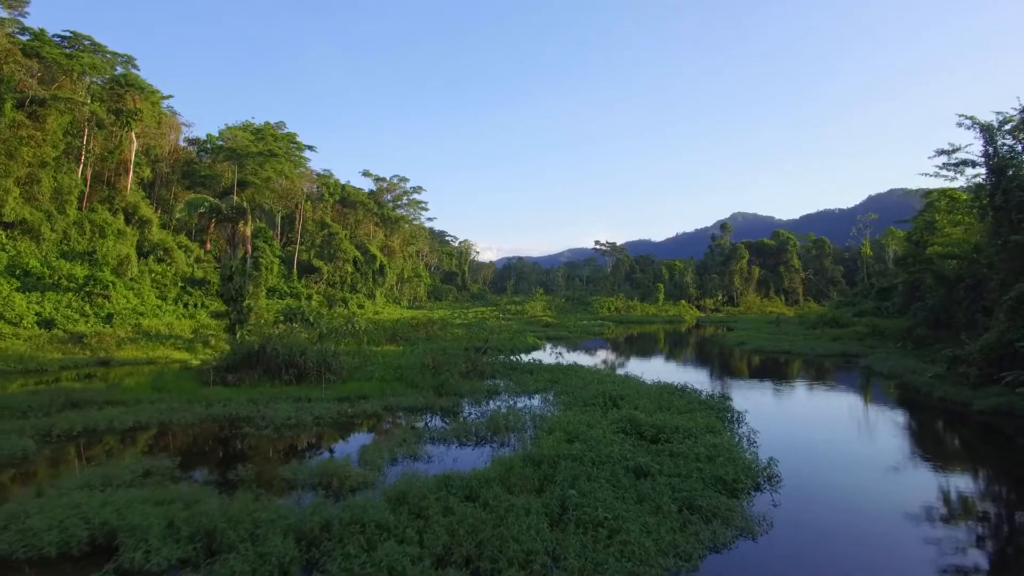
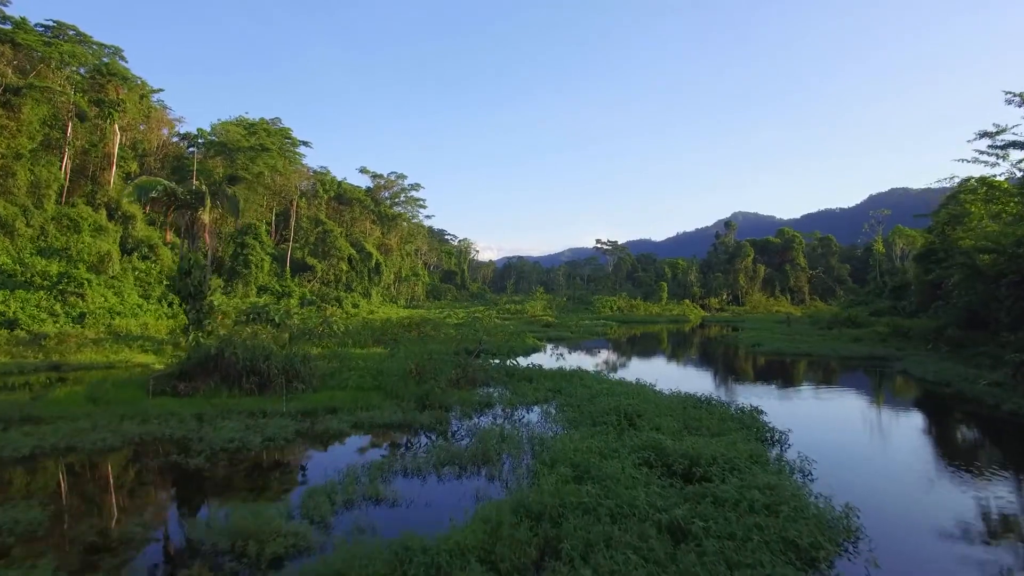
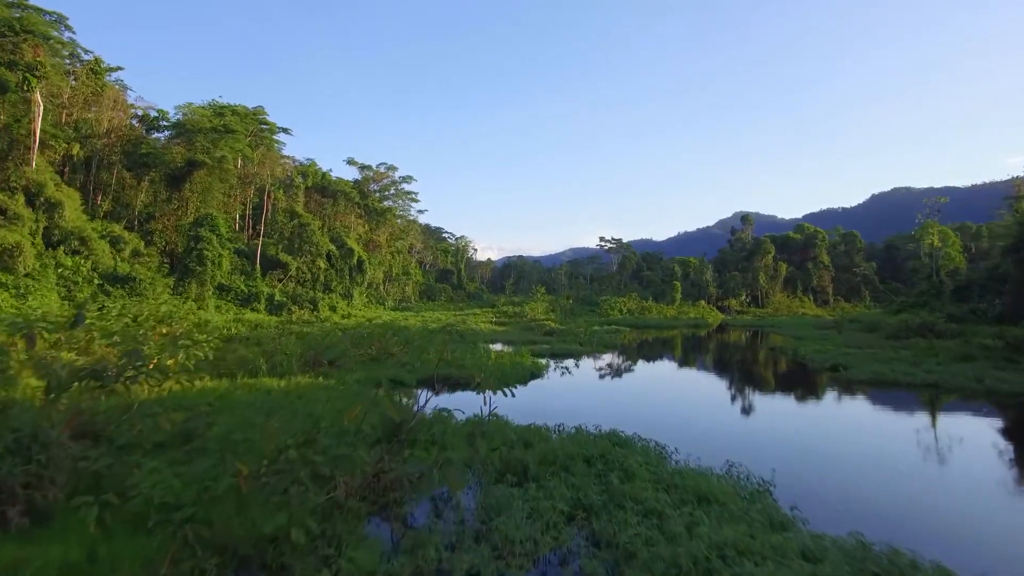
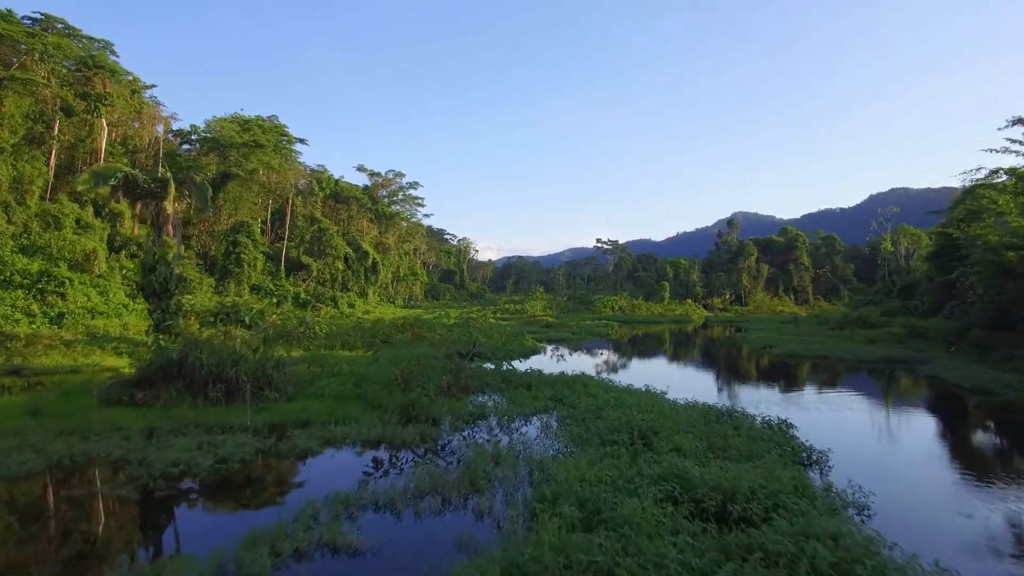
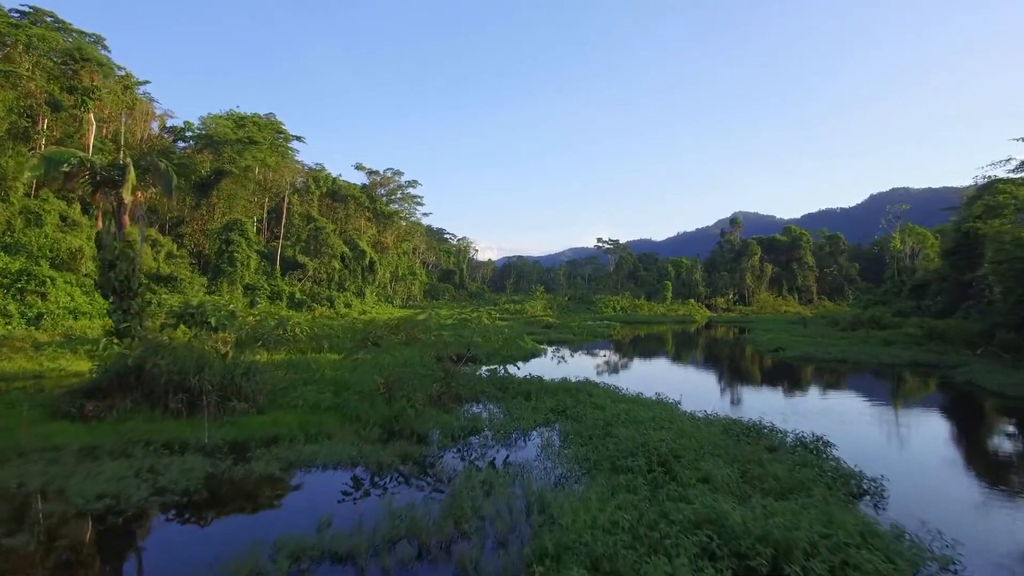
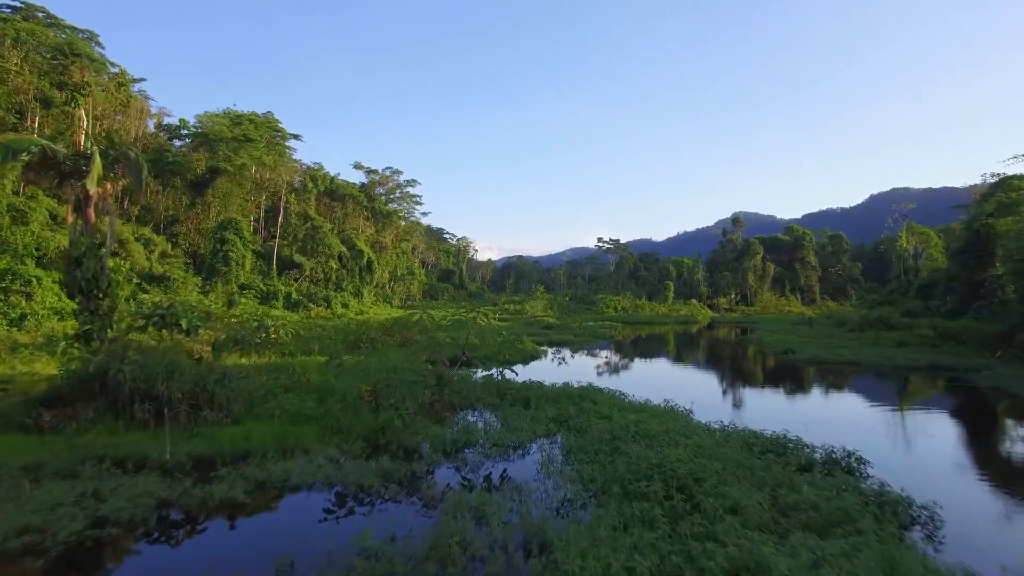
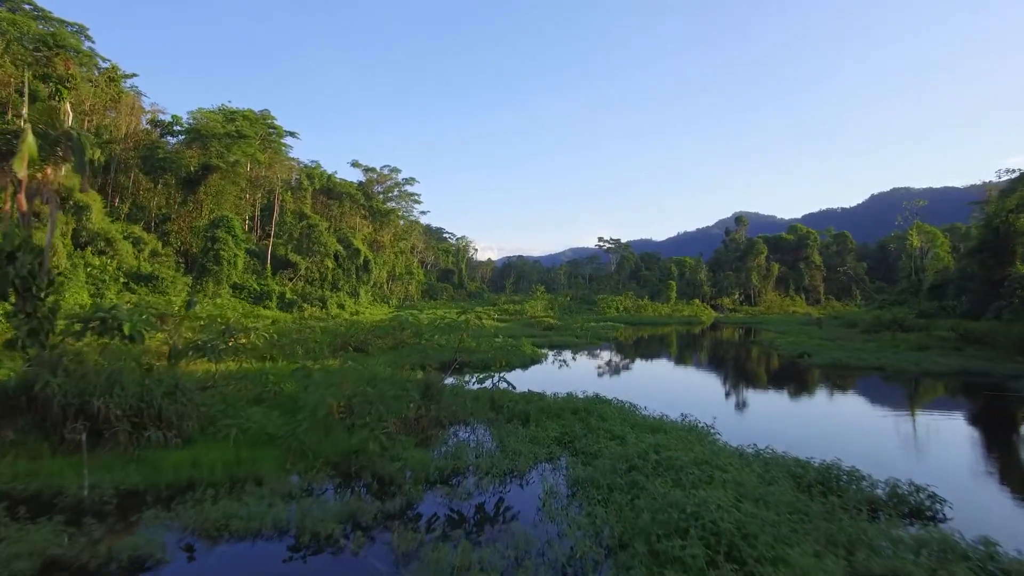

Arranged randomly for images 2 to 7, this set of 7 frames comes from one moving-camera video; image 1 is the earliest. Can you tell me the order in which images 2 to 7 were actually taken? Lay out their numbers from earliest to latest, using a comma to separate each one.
2, 4, 5, 6, 7, 3
